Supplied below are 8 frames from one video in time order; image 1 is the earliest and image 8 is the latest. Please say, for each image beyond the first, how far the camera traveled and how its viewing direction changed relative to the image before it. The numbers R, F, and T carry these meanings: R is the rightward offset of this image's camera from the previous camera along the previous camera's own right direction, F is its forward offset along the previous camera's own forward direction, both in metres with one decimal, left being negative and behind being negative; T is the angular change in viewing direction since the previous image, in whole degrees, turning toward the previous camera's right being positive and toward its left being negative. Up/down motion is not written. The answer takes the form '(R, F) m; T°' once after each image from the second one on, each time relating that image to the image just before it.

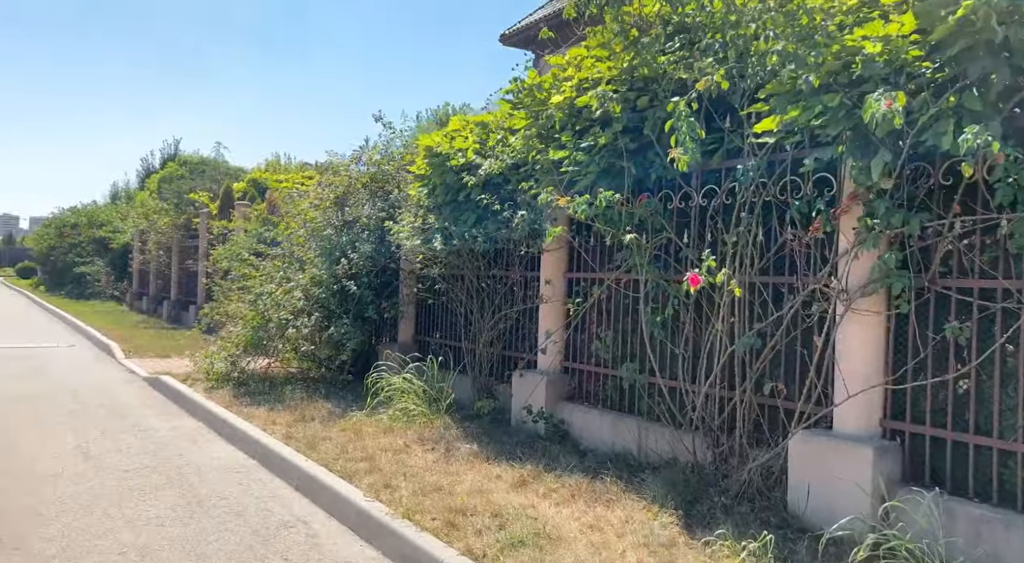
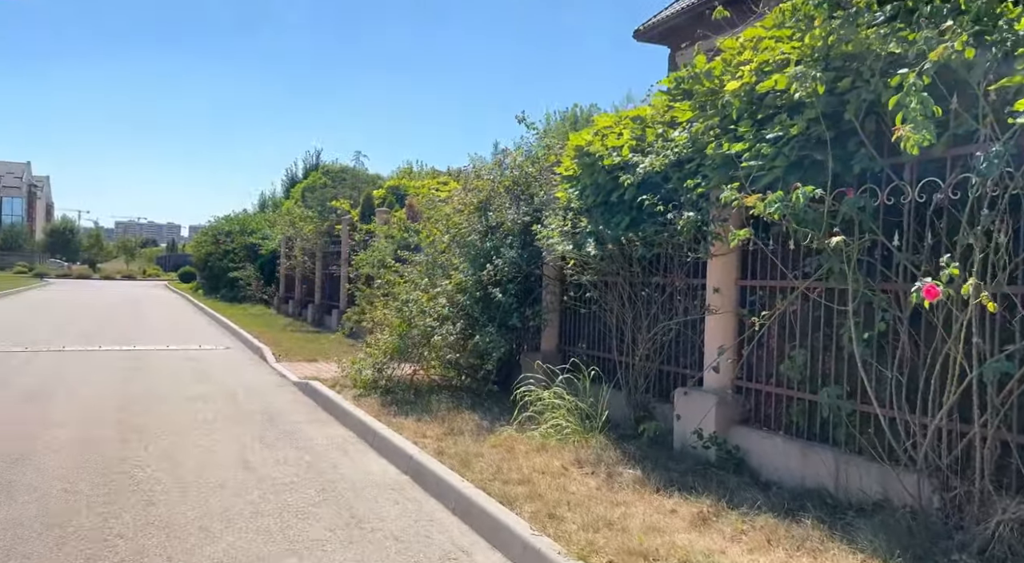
(-0.4, +0.5) m; -10°
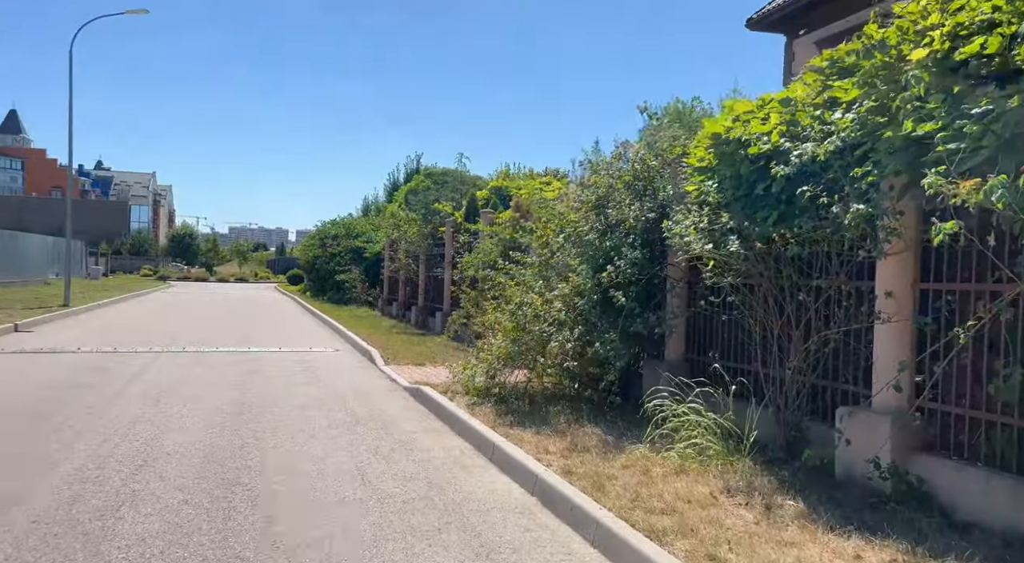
(-0.3, +0.5) m; -8°
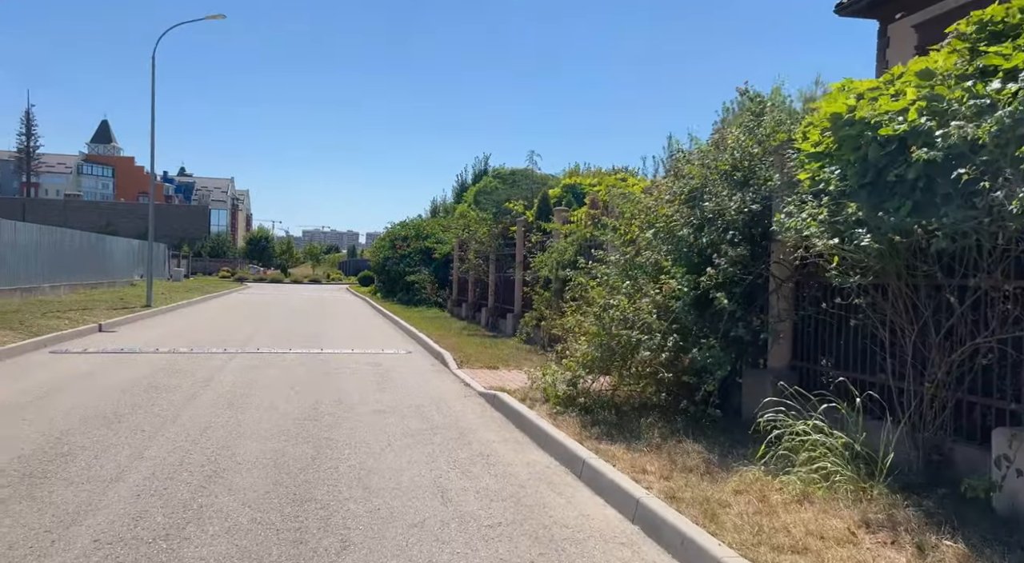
(-0.2, +0.6) m; -5°
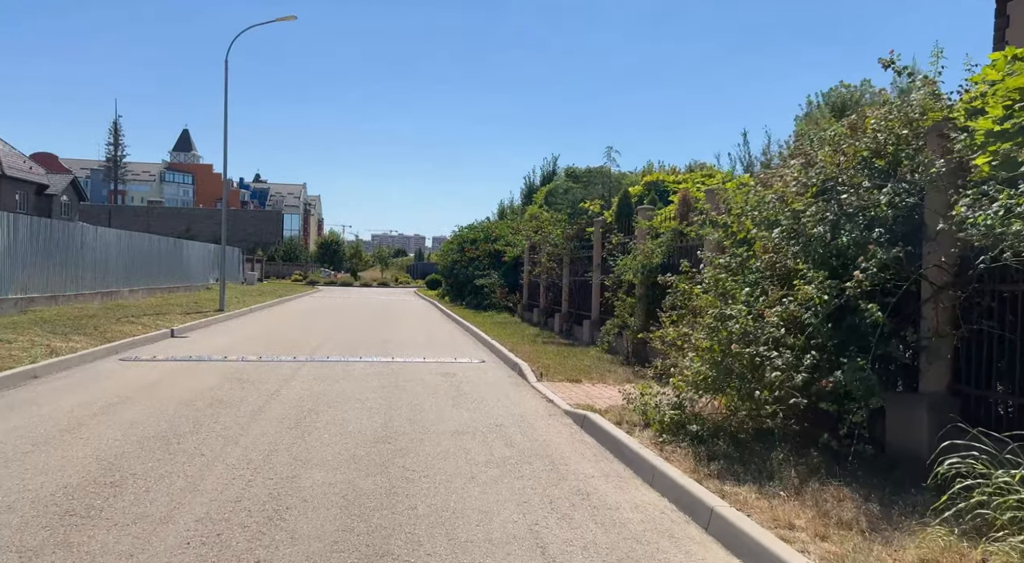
(-0.3, +0.9) m; -5°
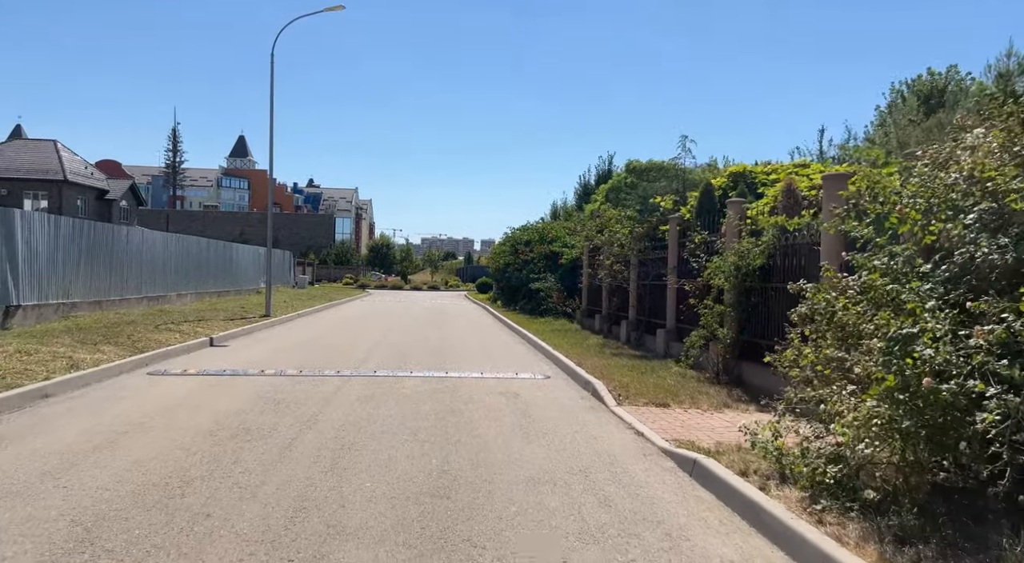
(-0.3, +1.6) m; -4°
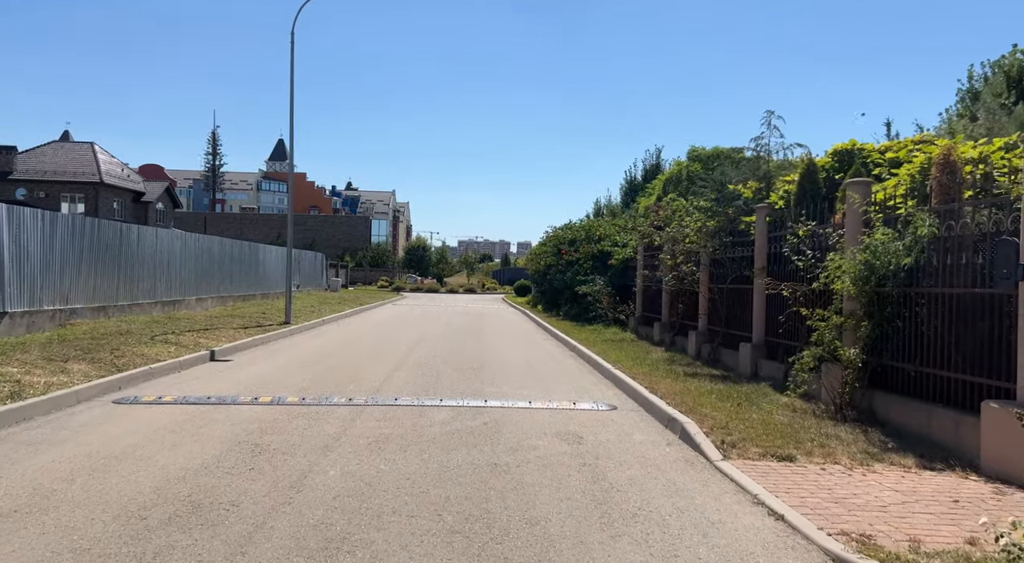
(-0.3, +2.4) m; -3°
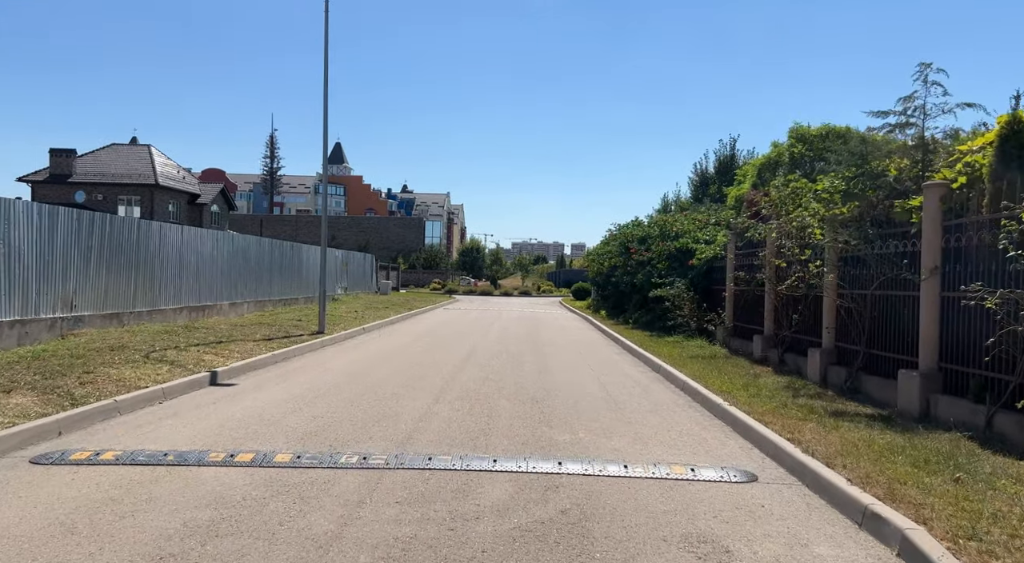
(-0.3, +2.9) m; -4°
